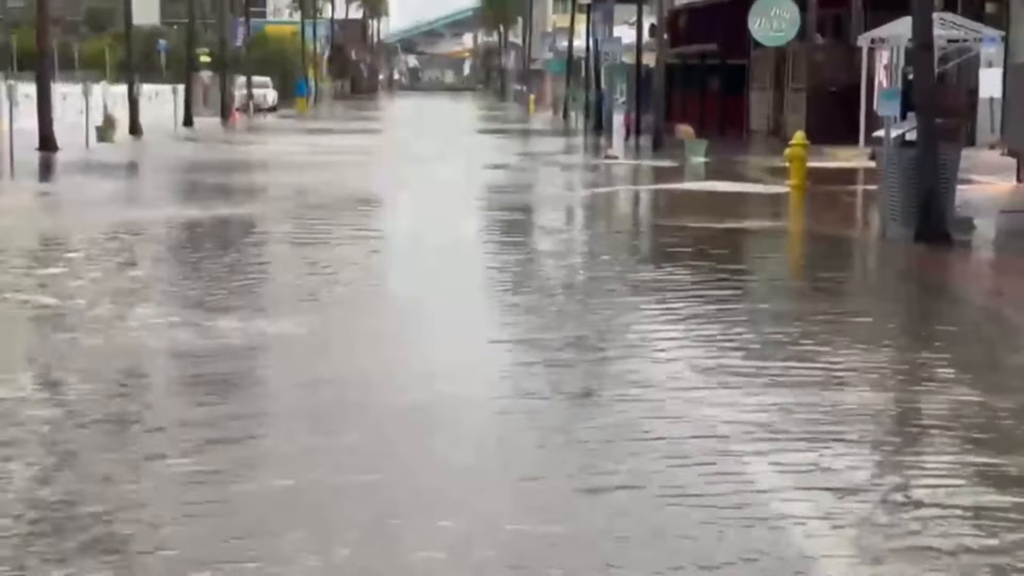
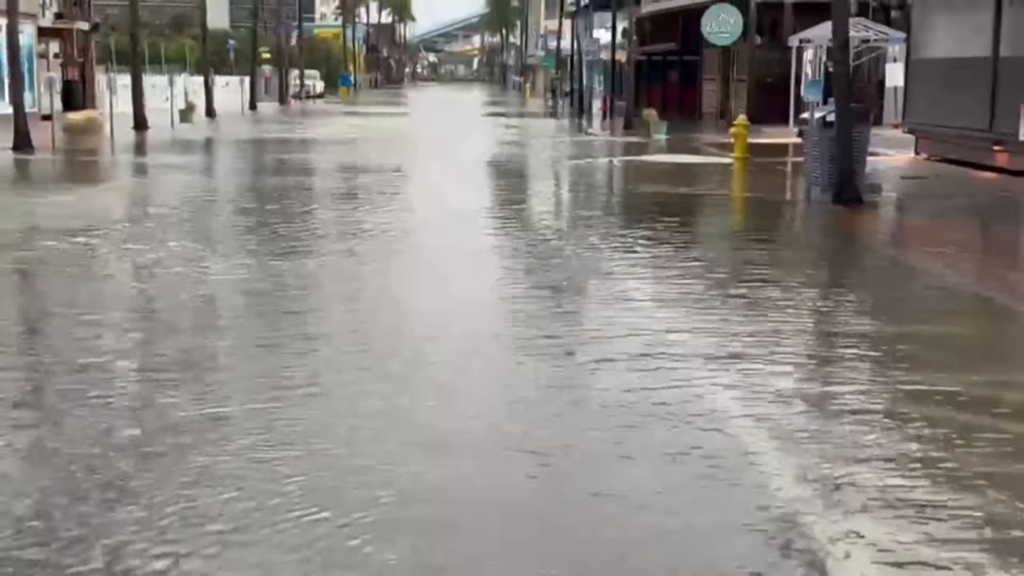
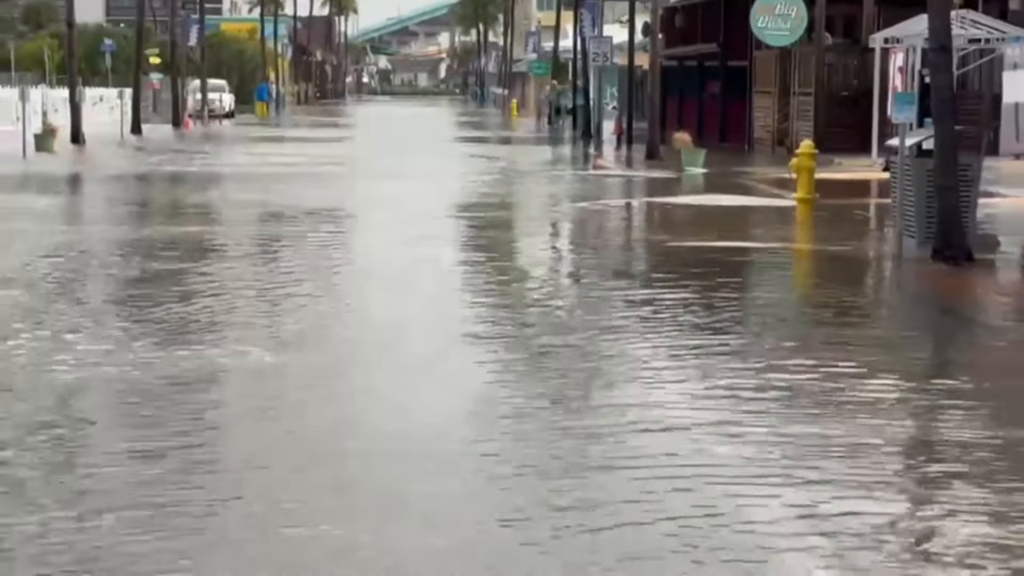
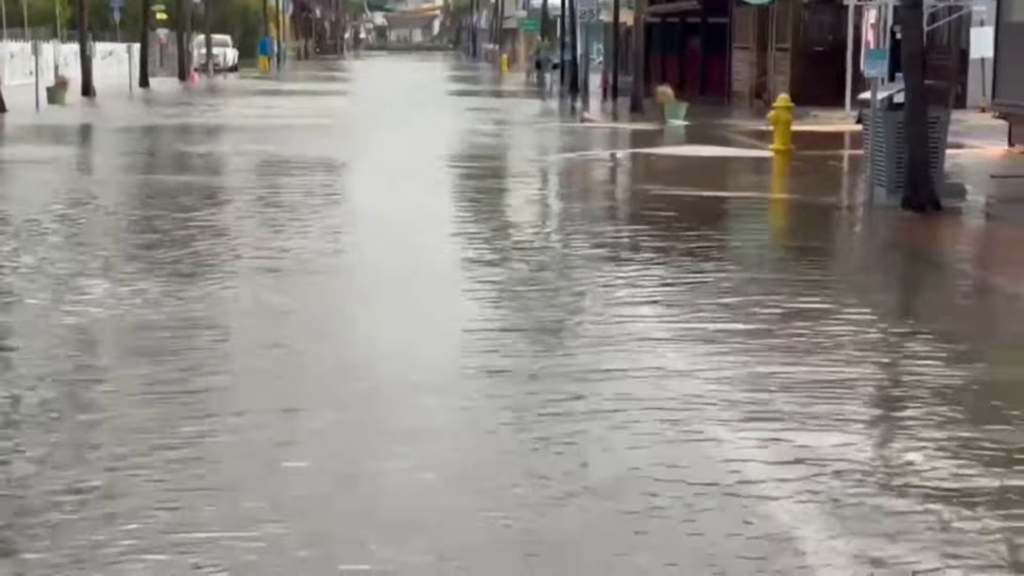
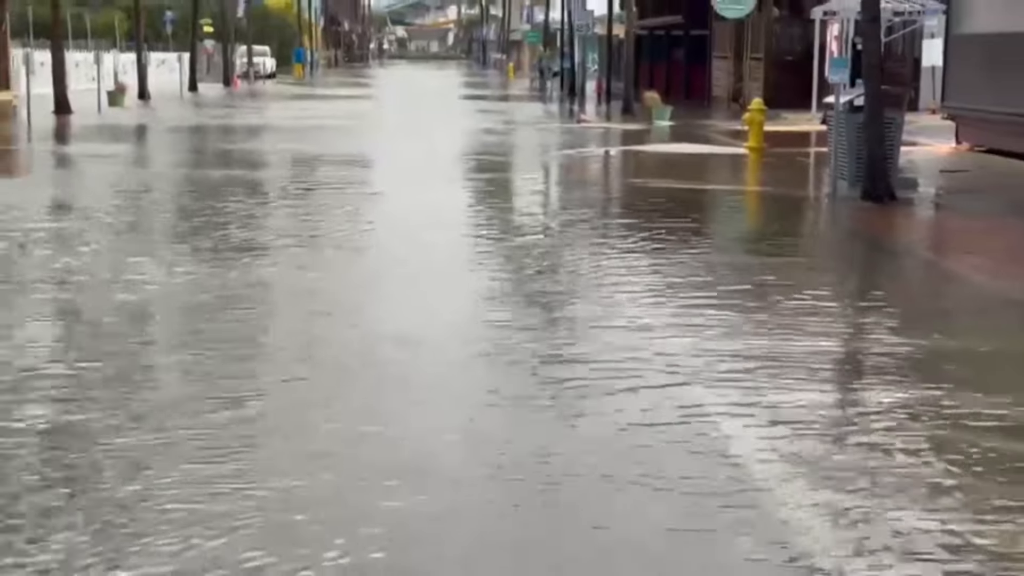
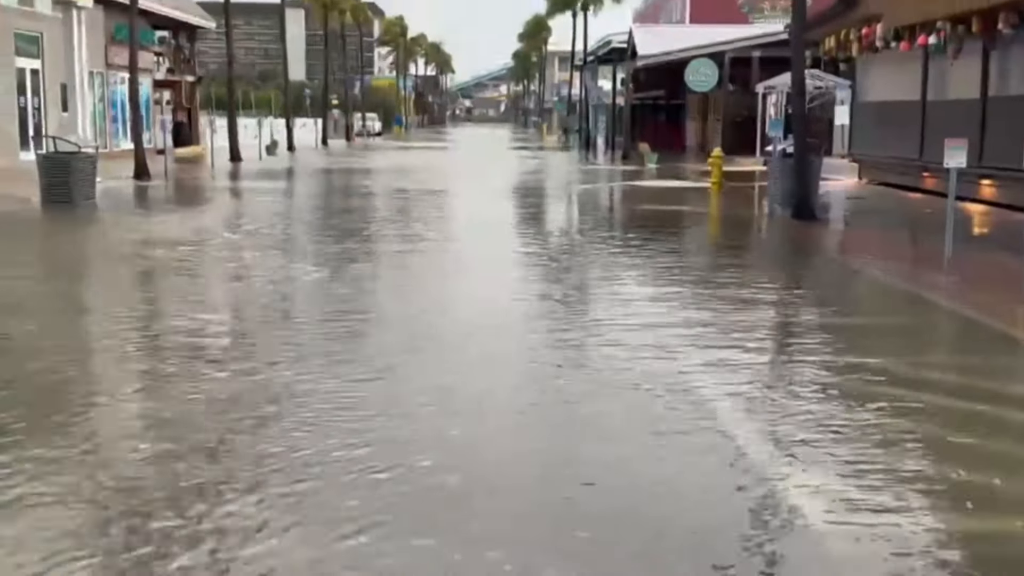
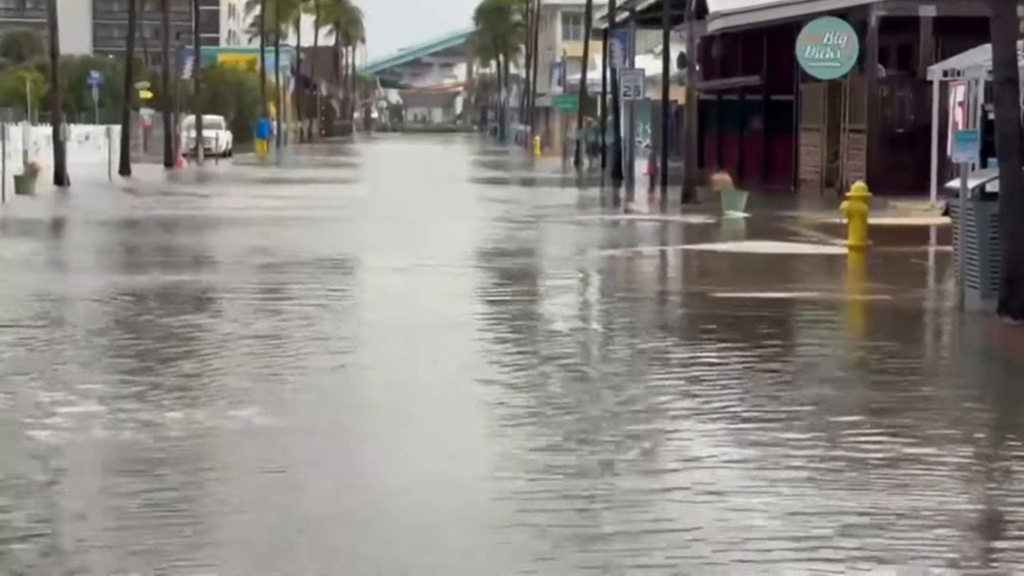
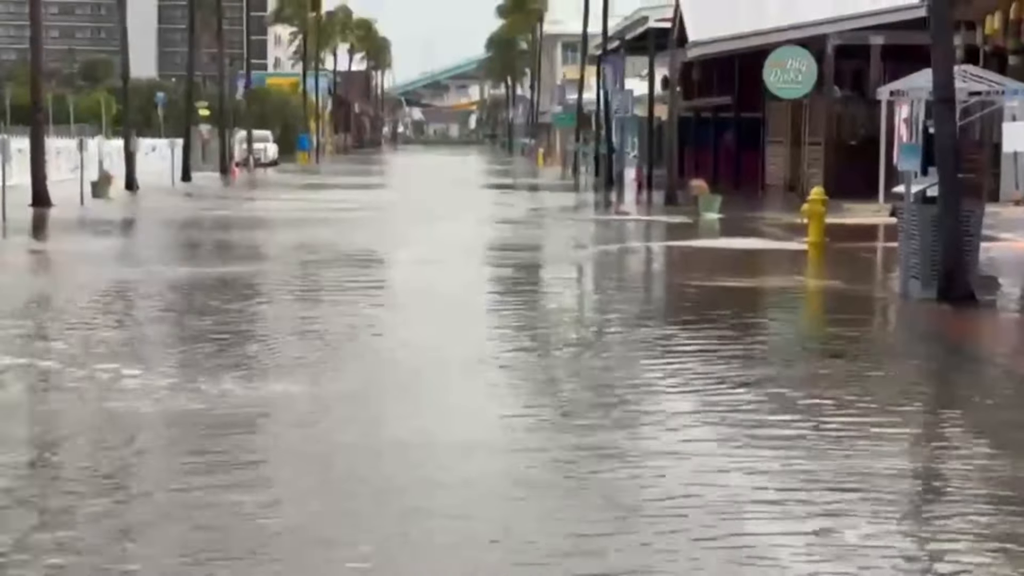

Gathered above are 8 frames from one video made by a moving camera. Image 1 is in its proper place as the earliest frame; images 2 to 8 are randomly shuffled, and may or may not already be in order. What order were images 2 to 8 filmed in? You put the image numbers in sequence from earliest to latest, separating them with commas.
8, 7, 3, 4, 5, 2, 6
